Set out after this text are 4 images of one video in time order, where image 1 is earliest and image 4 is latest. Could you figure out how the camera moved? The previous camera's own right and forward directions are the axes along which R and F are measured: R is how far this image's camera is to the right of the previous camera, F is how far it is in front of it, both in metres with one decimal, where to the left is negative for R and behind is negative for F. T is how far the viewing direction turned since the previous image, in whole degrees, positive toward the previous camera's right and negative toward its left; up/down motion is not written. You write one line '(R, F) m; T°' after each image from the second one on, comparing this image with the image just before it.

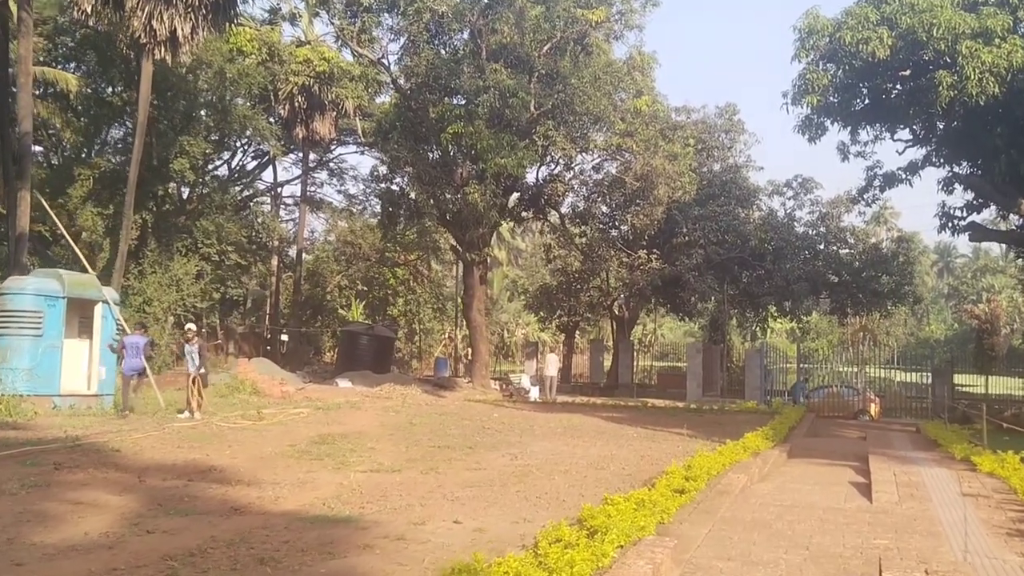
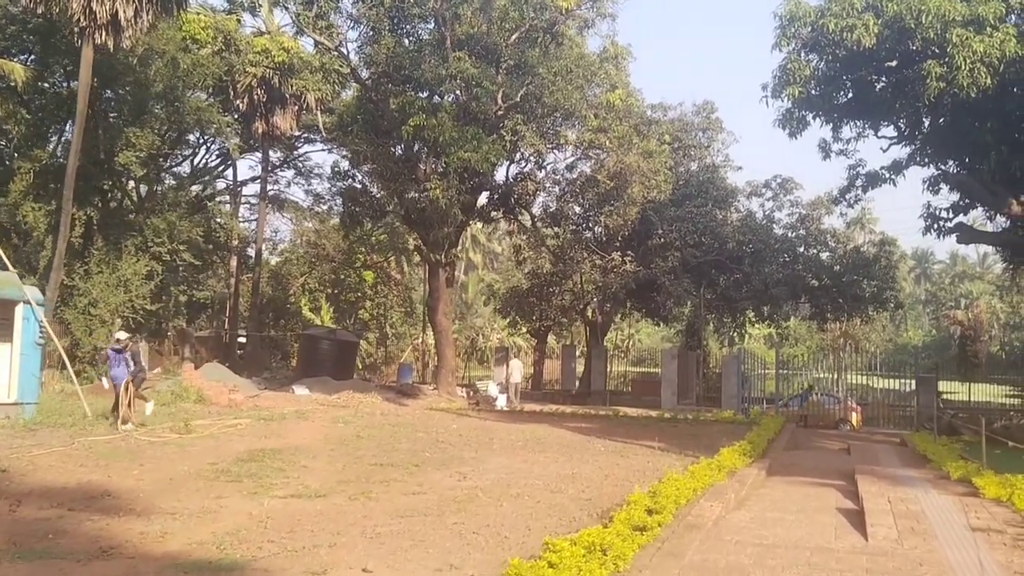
(+0.3, +1.0) m; +1°
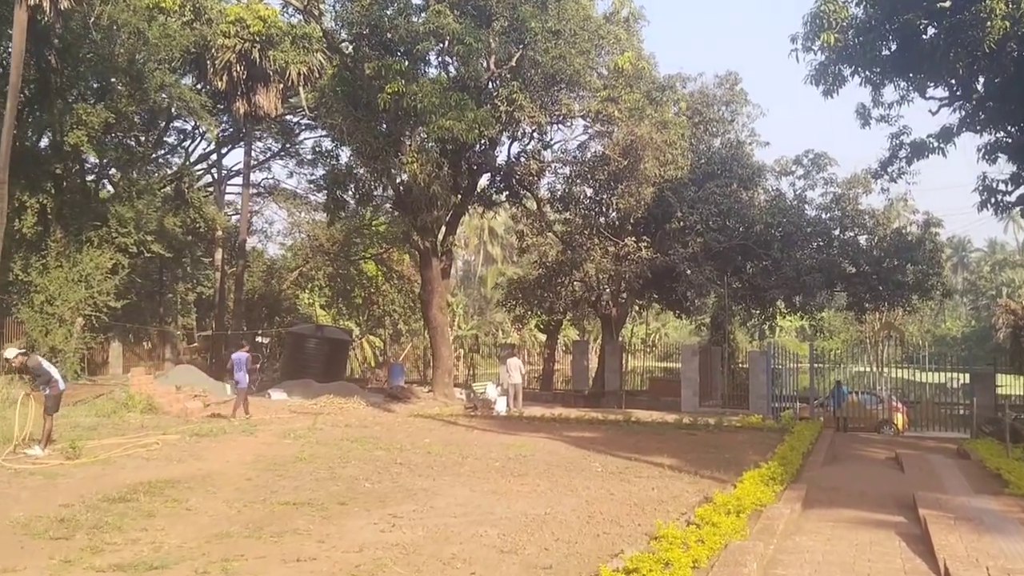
(+0.6, +2.2) m; -2°
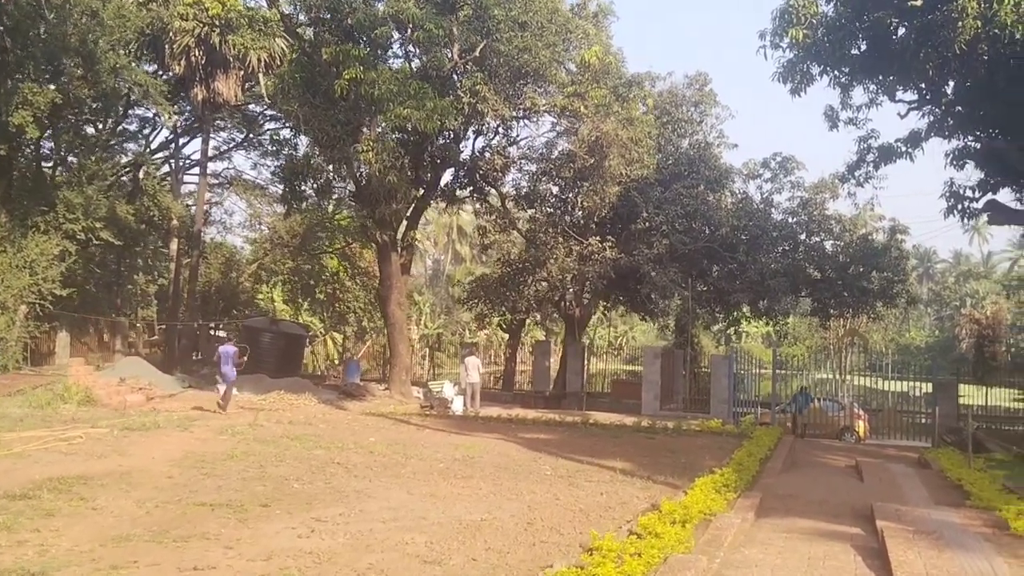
(+0.2, +0.4) m; +2°
